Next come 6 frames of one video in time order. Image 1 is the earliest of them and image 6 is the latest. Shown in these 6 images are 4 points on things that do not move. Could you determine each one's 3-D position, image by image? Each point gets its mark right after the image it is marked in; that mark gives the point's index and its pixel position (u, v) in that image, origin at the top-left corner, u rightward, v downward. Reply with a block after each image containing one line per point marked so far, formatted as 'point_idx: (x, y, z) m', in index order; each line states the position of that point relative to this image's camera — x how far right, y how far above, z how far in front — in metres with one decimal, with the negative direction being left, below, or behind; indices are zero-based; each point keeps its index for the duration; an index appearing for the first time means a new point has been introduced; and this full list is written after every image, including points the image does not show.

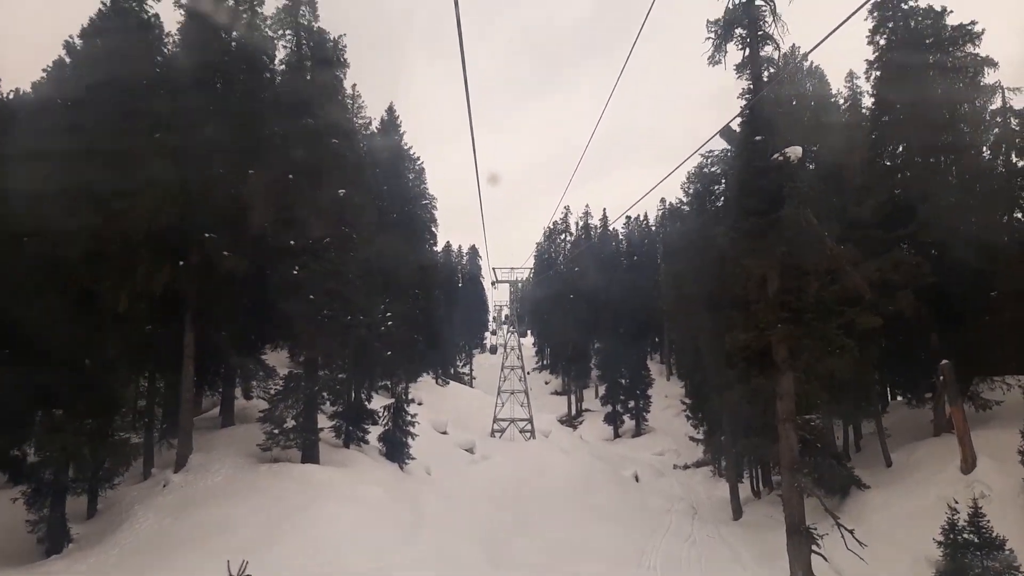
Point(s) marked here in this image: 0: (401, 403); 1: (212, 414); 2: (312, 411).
0: (-3.4, -3.5, +17.8) m
1: (-10.2, -4.3, +19.5) m
2: (-5.1, -3.1, +14.7) m
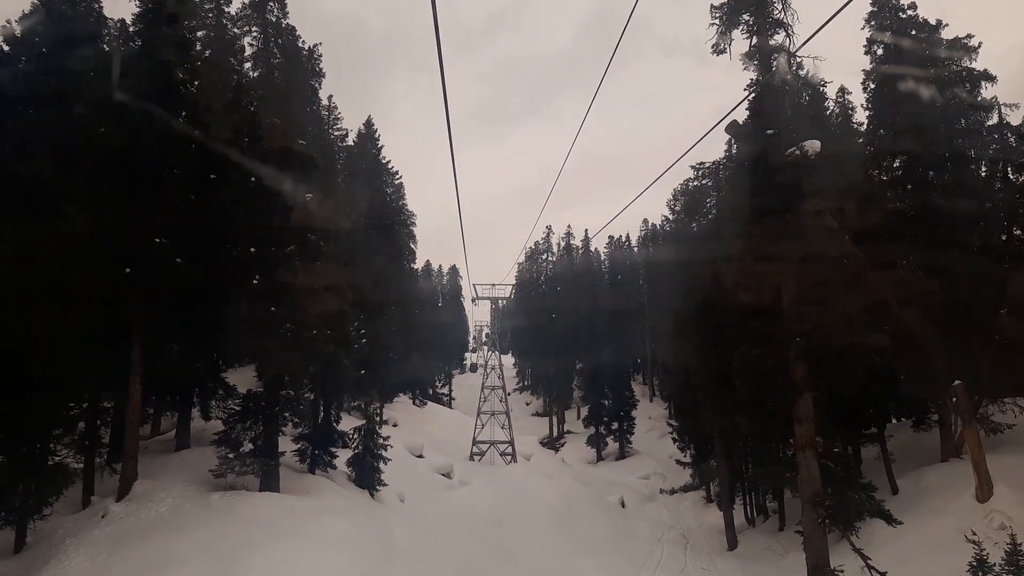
0: (-4.0, -3.9, +16.4) m
1: (-10.8, -4.6, +17.8) m
2: (-5.5, -3.3, +13.3) m
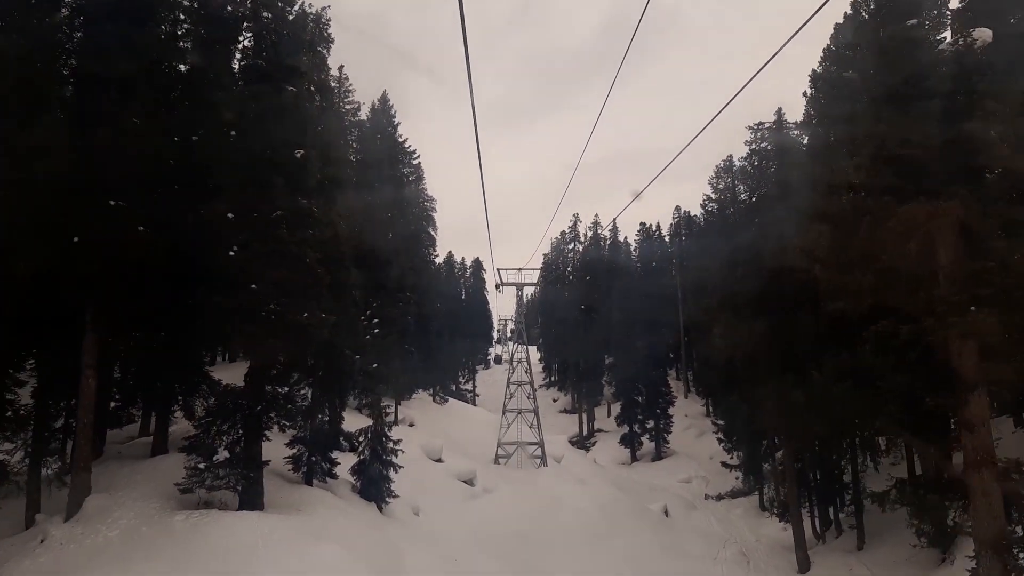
0: (-3.2, -3.3, +14.0) m
1: (-10.0, -4.1, +15.7) m
2: (-4.9, -2.8, +11.0) m
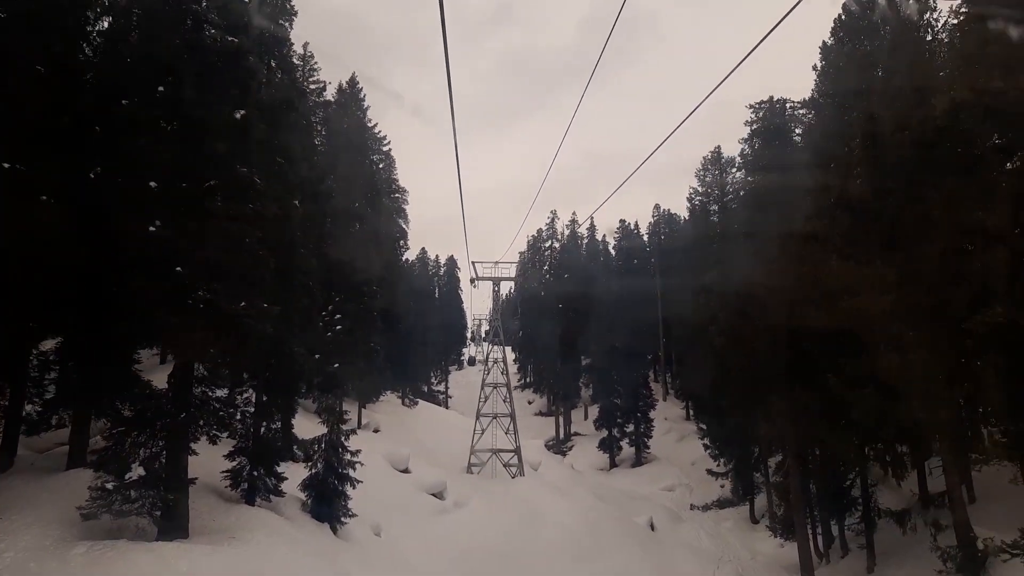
0: (-3.7, -3.1, +12.3) m
1: (-10.5, -3.8, +13.7) m
2: (-5.2, -2.6, +9.1) m
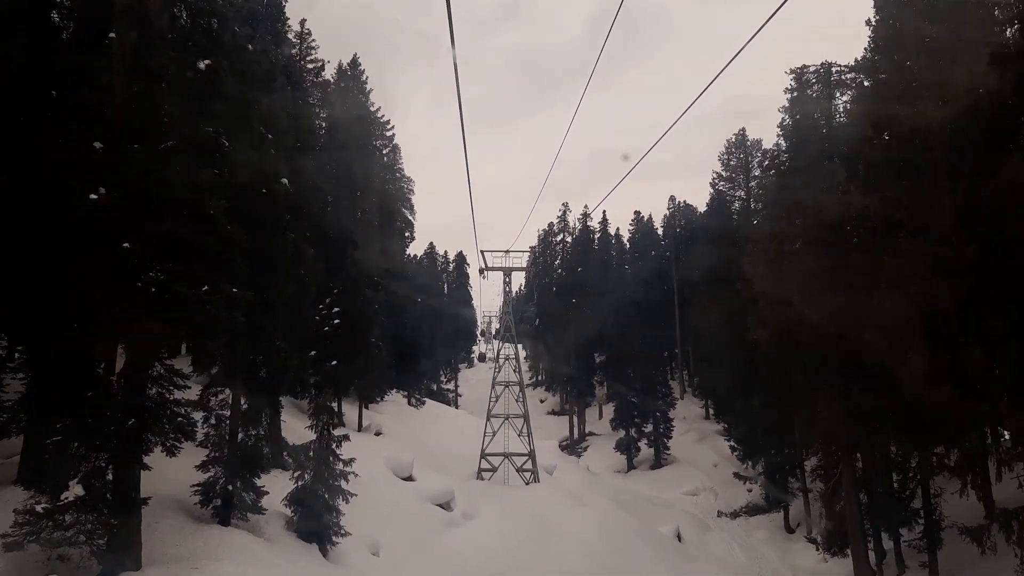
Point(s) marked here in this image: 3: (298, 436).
0: (-3.4, -2.8, +10.7) m
1: (-10.2, -3.5, +12.2) m
2: (-5.0, -2.3, +7.6) m
3: (-5.9, -4.1, +16.0) m
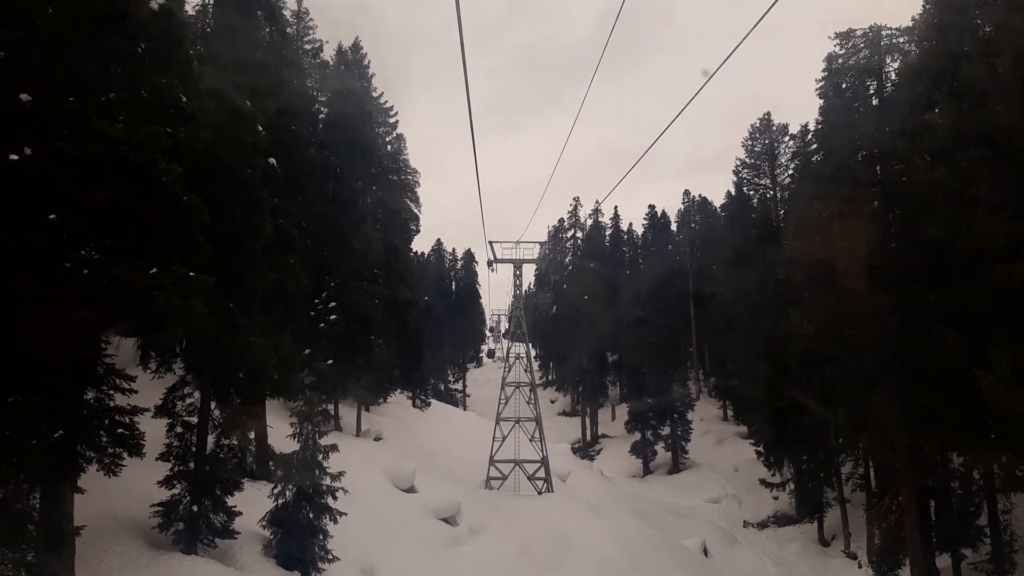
0: (-3.2, -2.6, +9.3) m
1: (-10.0, -3.4, +11.0) m
2: (-4.8, -2.1, +6.2) m
3: (-5.6, -3.9, +14.7) m
